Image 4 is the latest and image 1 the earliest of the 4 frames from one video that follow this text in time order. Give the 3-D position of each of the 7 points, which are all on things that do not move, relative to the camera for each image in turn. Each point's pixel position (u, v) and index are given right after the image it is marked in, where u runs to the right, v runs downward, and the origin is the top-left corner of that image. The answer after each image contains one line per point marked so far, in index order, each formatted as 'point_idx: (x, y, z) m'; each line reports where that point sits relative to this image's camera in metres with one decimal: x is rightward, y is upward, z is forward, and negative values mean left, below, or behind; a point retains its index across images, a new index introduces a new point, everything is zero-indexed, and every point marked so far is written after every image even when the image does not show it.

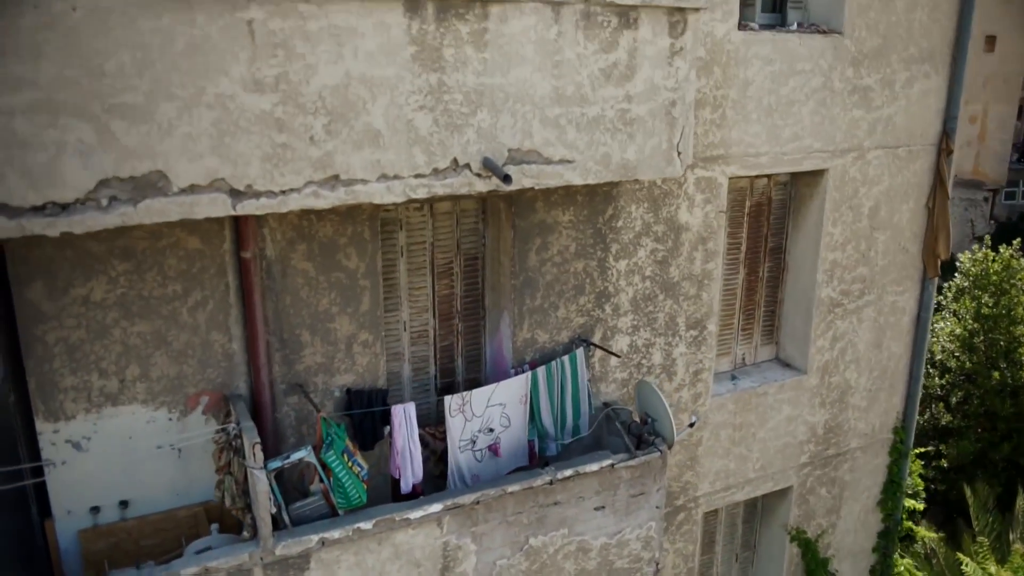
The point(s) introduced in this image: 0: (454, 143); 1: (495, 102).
0: (-0.3, +0.8, +4.6) m
1: (-0.1, +1.0, +4.6) m
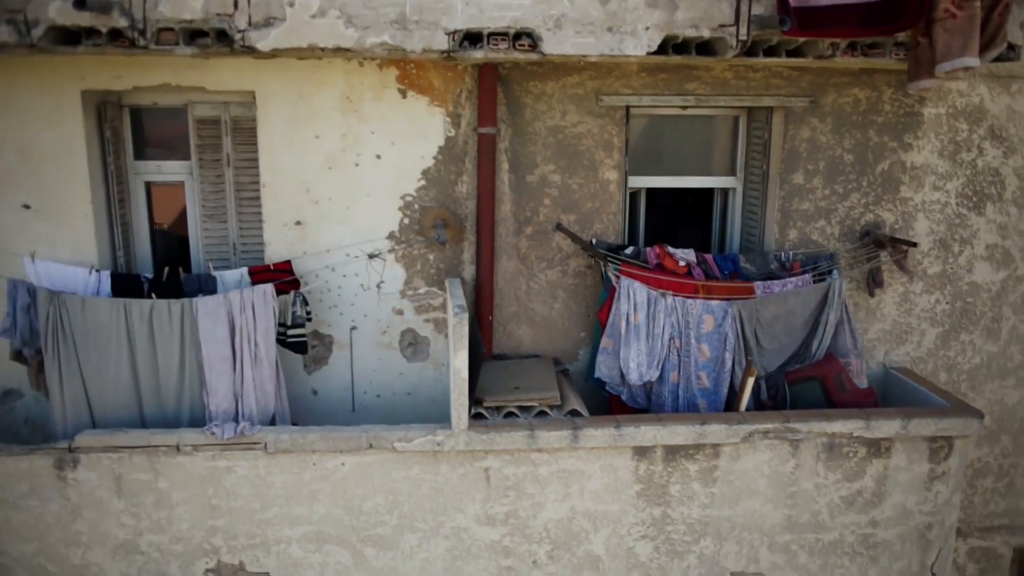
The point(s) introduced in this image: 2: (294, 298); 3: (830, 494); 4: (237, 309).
0: (+0.9, -1.5, +4.6) m
1: (+1.1, -1.3, +4.6) m
2: (-1.2, -0.1, +4.6) m
3: (+1.7, -1.1, +4.6) m
4: (-1.4, -0.1, +4.4) m
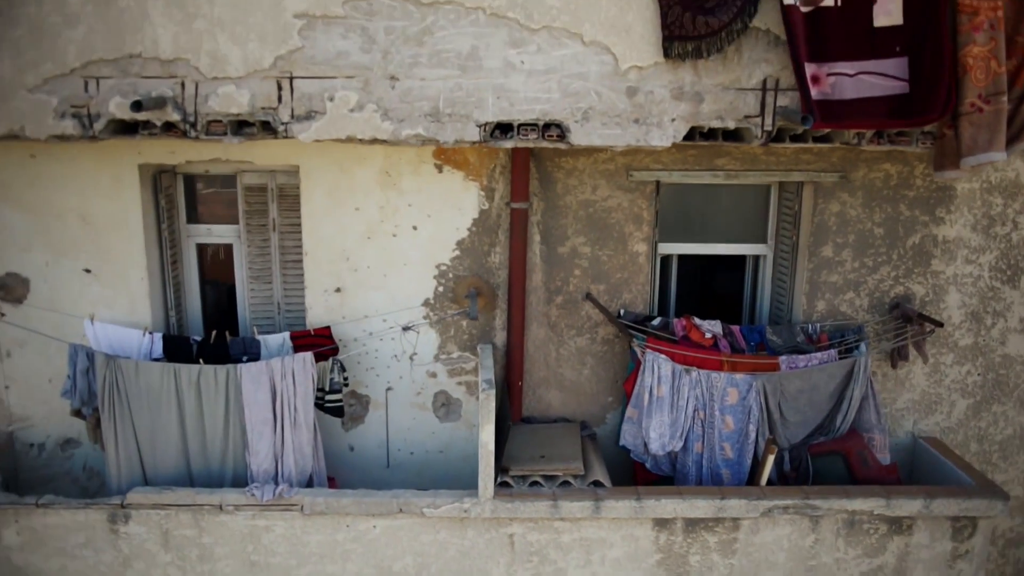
0: (+1.0, -1.9, +4.8) m
1: (+1.2, -1.7, +4.7) m
2: (-1.0, -0.4, +4.8) m
3: (+1.8, -1.5, +4.7) m
4: (-1.3, -0.5, +4.6) m
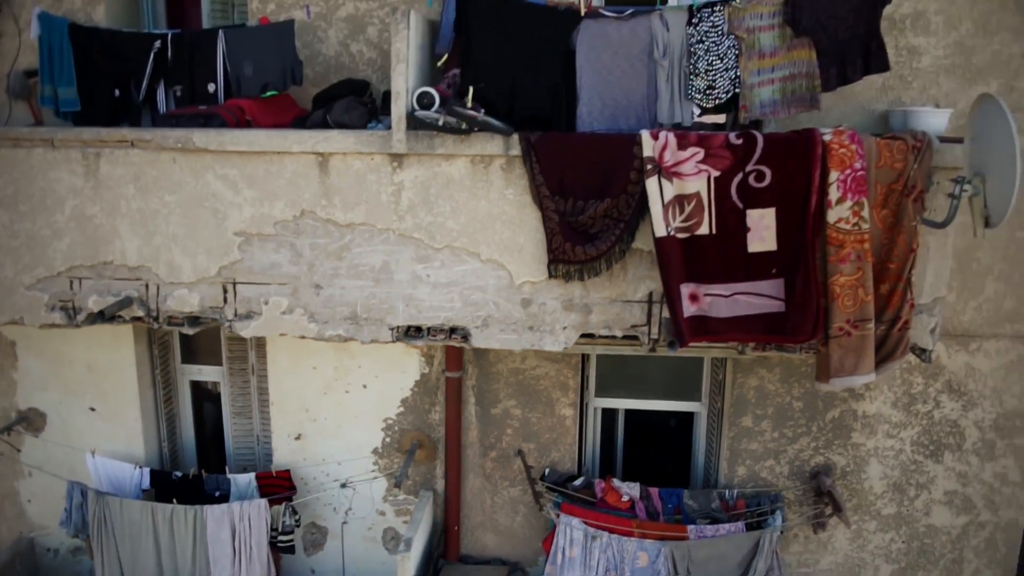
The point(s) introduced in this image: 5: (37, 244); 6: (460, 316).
0: (+0.5, -2.9, +5.2) m
1: (+0.8, -2.8, +5.1) m
2: (-1.4, -1.4, +5.5) m
3: (+1.3, -2.6, +5.0) m
4: (-1.7, -1.4, +5.3) m
5: (-2.7, +0.2, +4.8) m
6: (-0.3, -0.2, +4.6) m
